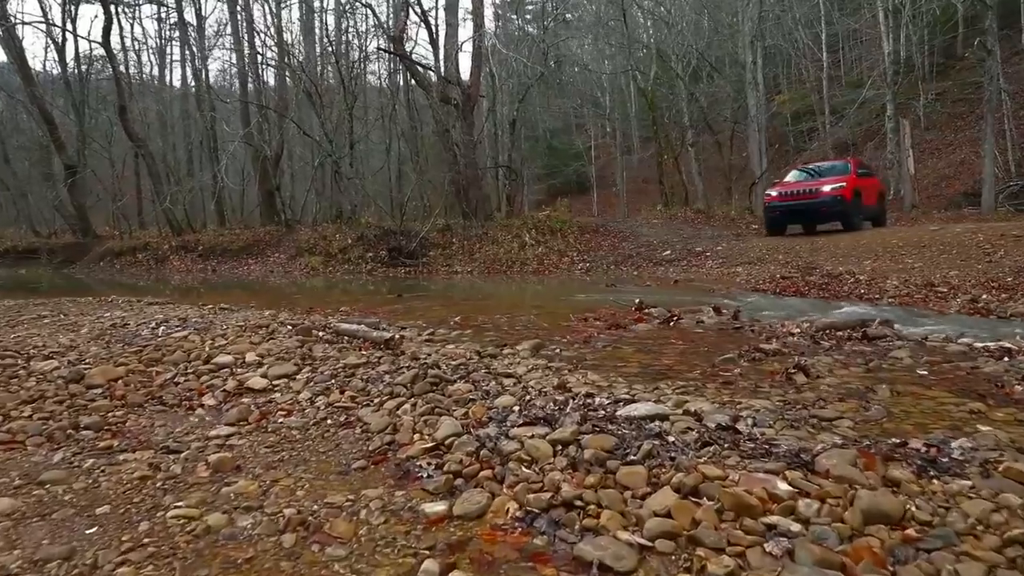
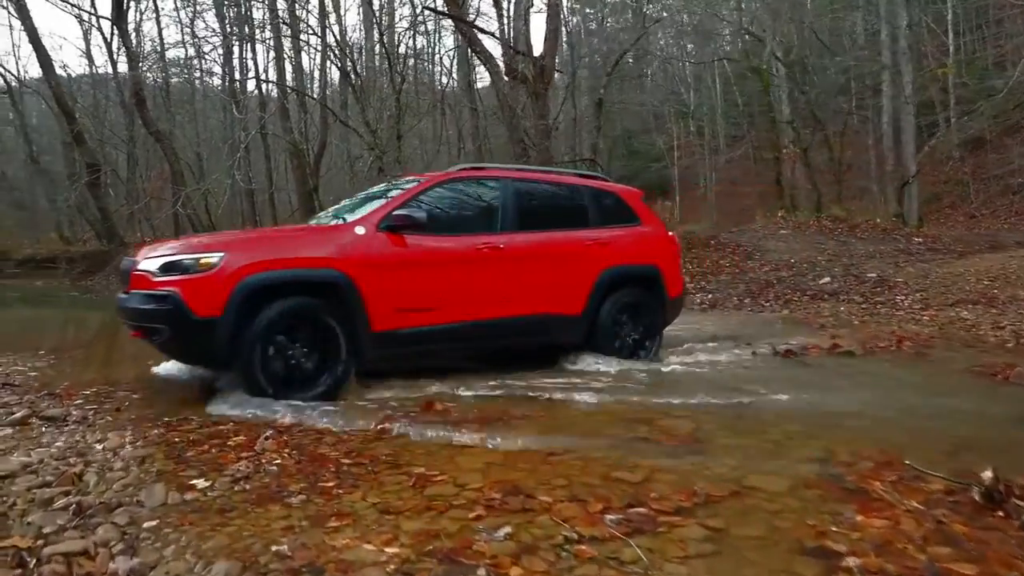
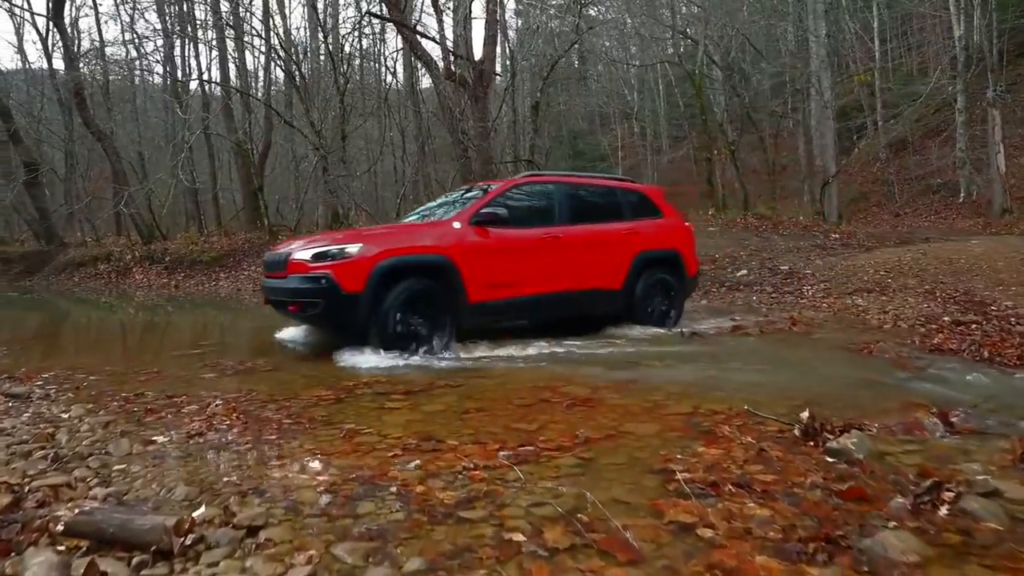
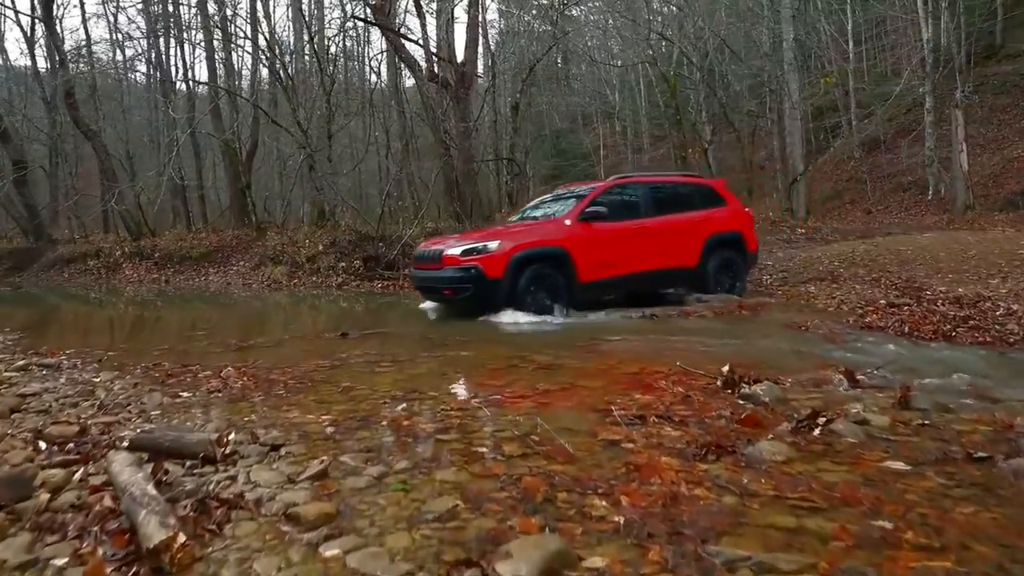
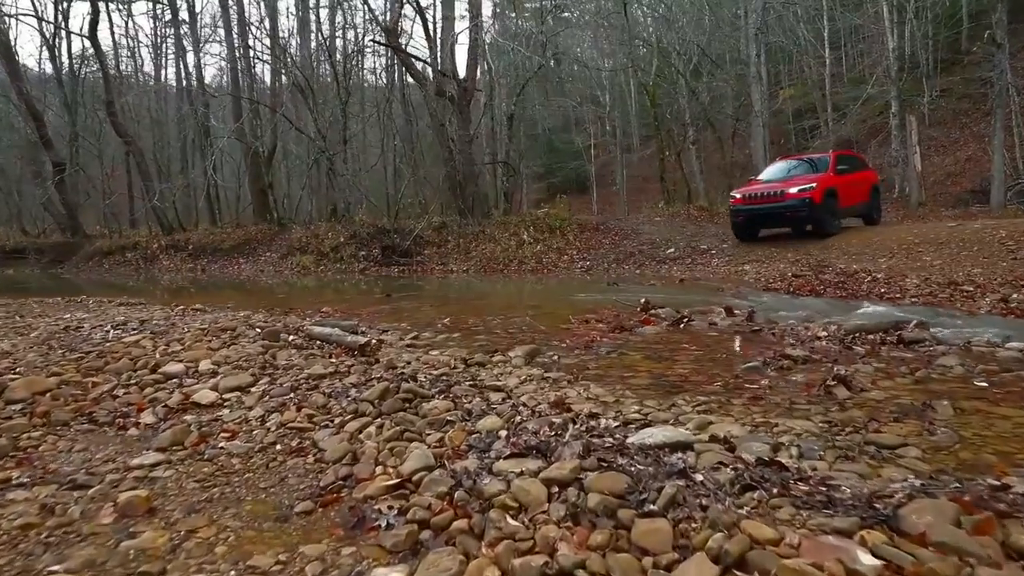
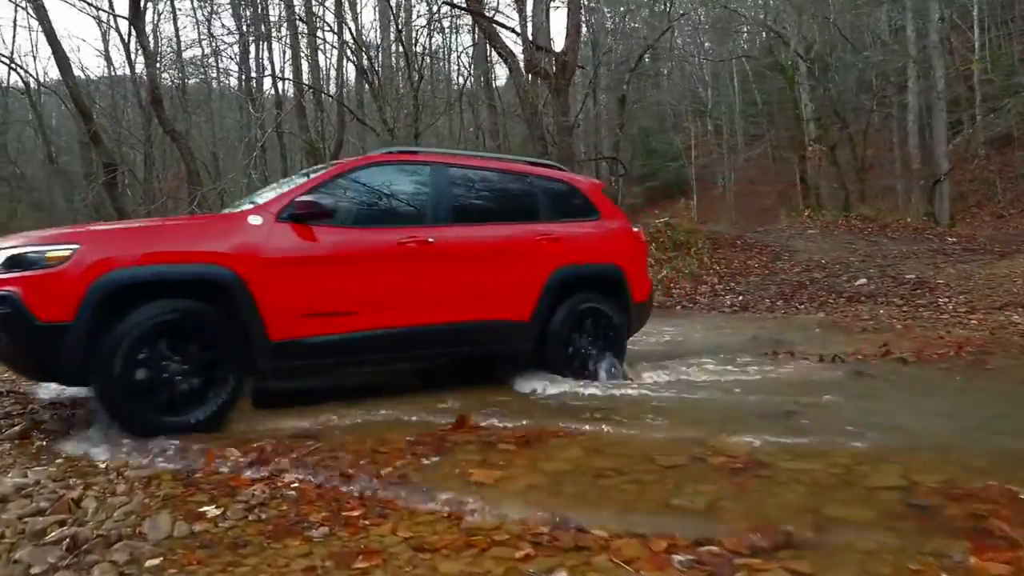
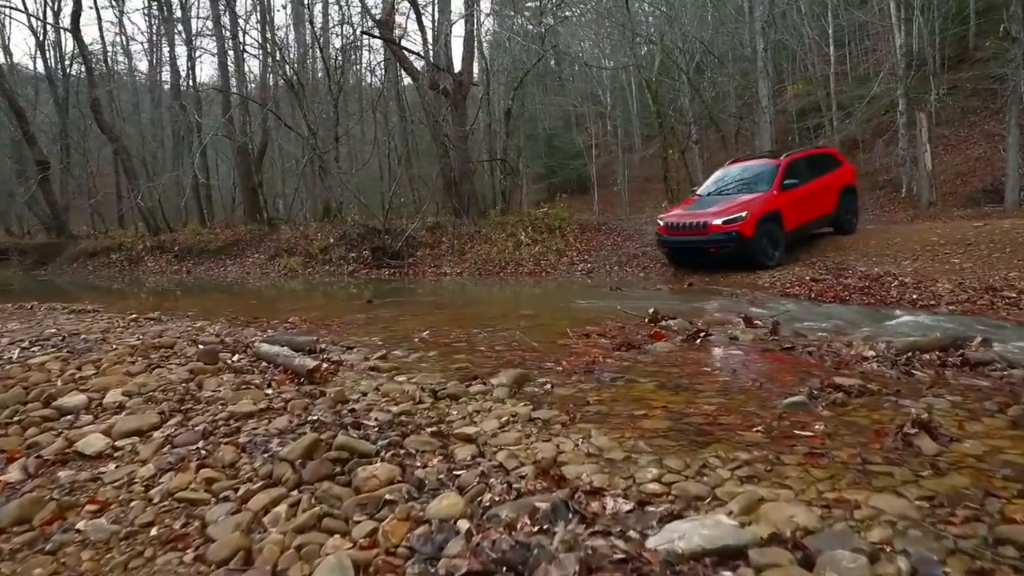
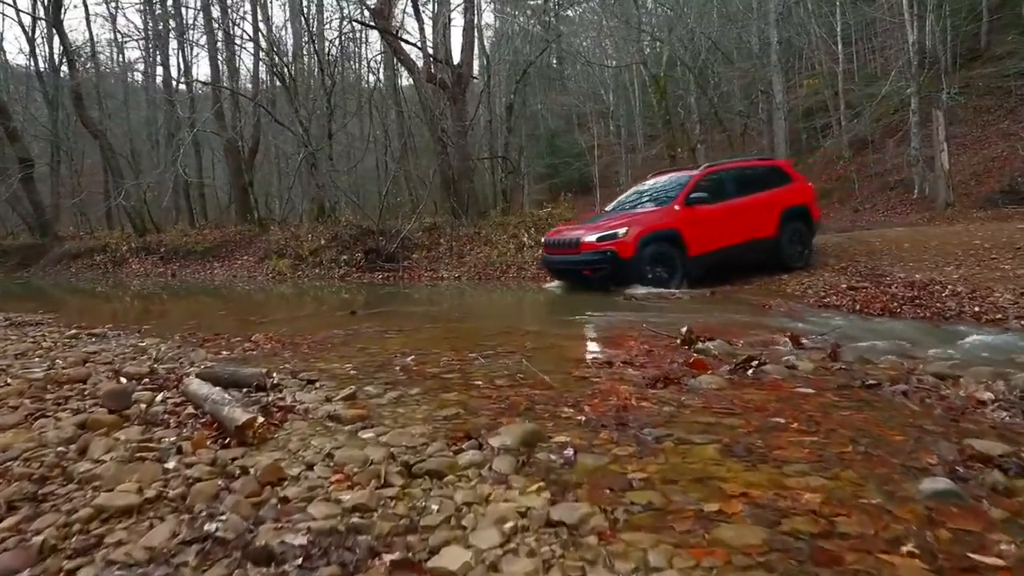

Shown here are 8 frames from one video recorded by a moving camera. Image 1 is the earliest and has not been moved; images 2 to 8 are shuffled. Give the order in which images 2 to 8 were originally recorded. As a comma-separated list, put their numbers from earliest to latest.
5, 7, 8, 4, 3, 2, 6
